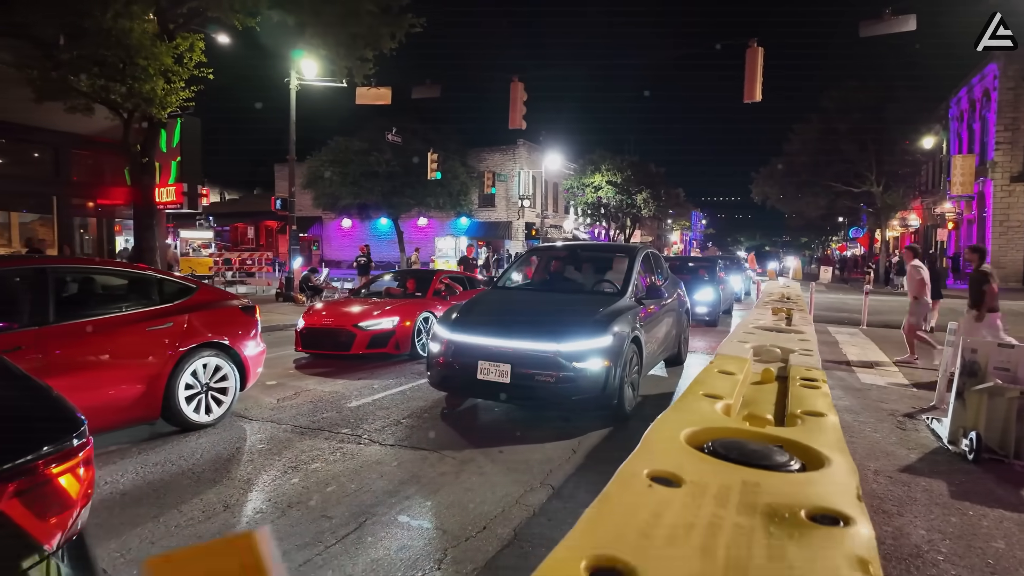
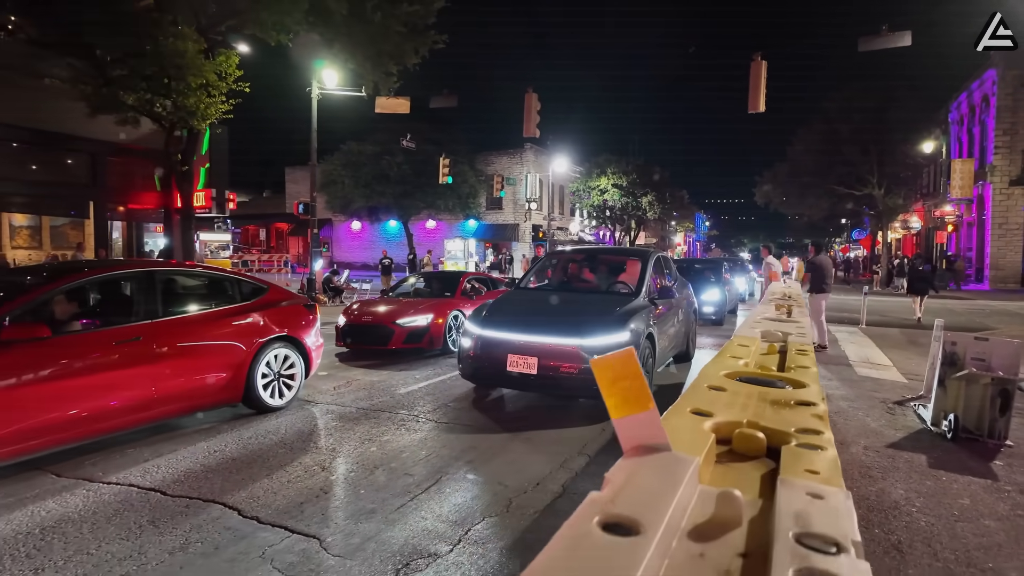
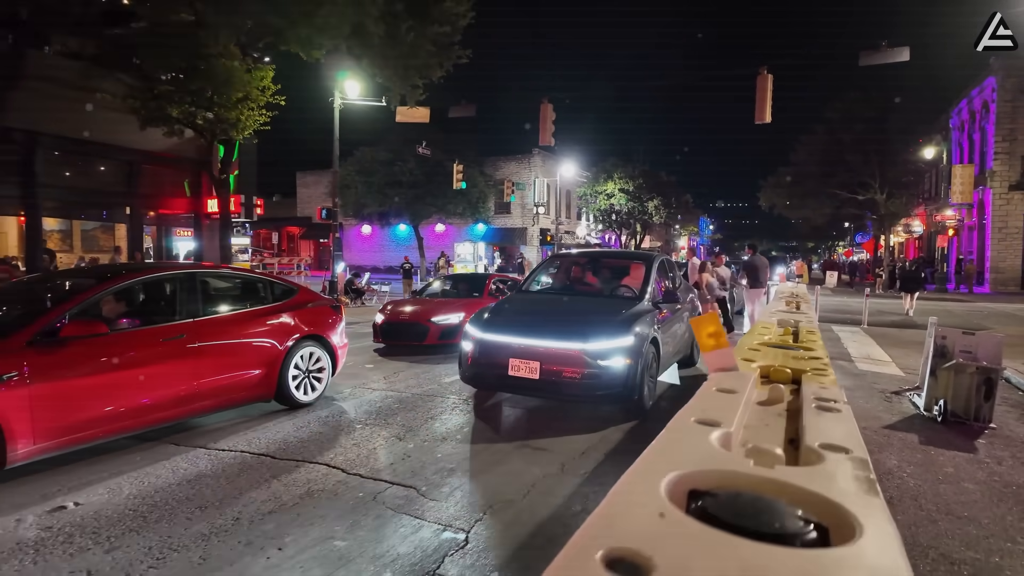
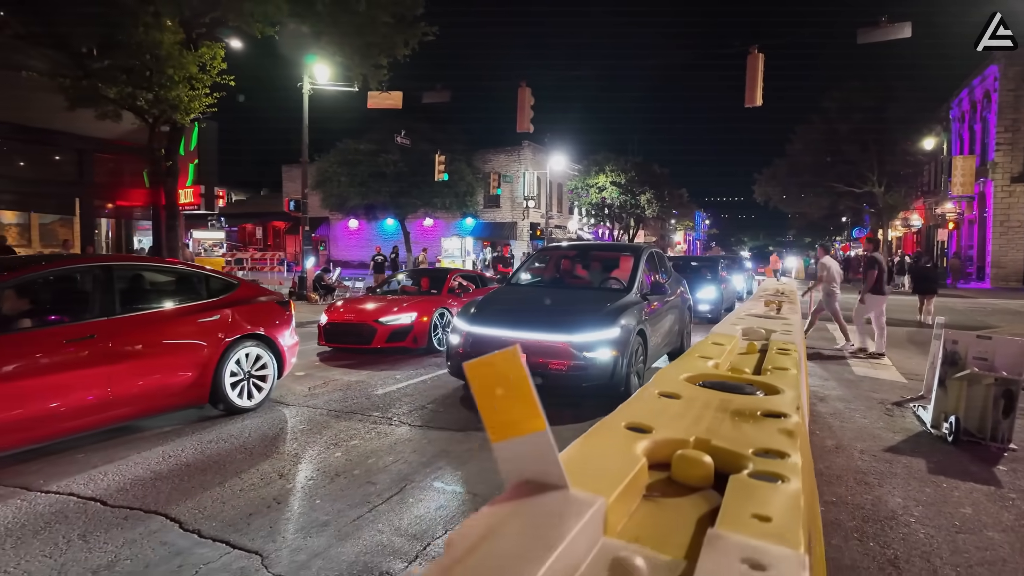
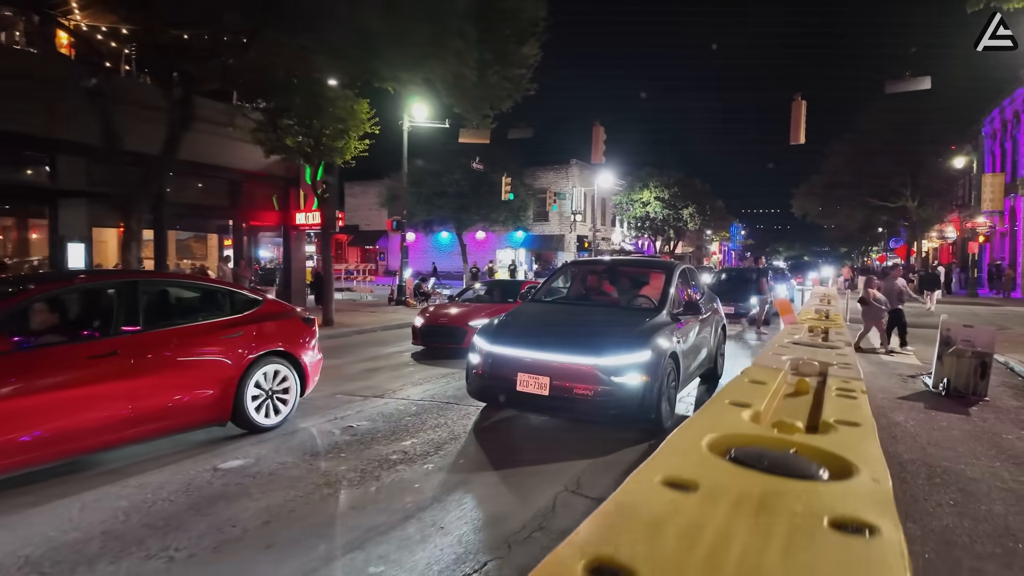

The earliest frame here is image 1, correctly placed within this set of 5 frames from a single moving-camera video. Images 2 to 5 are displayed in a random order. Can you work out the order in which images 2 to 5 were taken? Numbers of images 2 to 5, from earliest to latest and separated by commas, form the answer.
4, 2, 3, 5
